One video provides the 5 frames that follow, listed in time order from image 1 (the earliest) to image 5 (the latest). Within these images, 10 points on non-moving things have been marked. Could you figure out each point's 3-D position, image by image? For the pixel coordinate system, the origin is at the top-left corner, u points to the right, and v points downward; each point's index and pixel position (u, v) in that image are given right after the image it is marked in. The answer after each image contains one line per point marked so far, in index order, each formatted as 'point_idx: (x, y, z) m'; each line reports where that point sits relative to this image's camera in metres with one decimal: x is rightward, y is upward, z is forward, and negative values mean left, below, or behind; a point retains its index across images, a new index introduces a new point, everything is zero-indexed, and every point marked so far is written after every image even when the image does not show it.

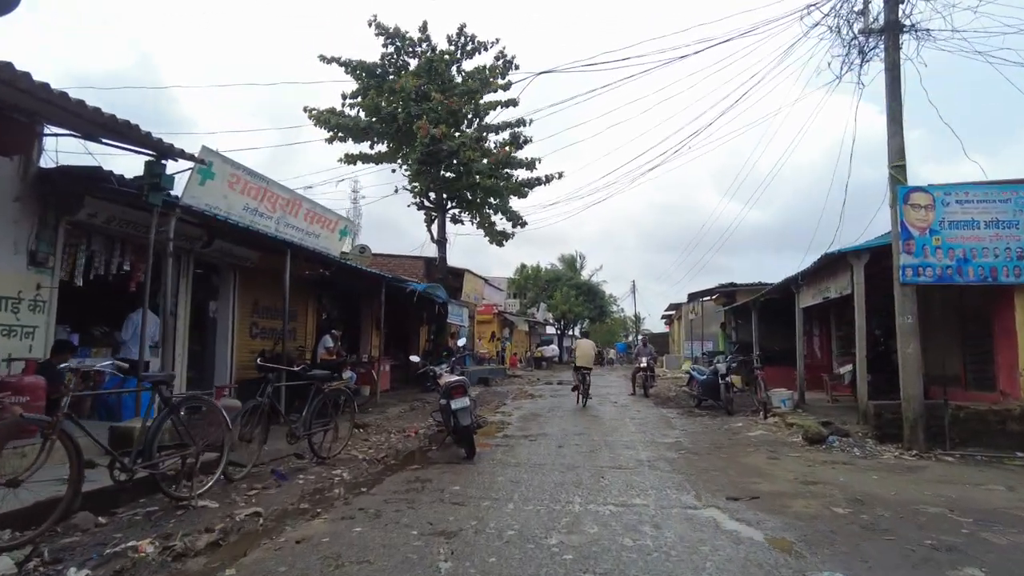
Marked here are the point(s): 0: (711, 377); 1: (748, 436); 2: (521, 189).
0: (+4.1, -1.9, +14.2) m
1: (+3.5, -2.2, +10.1) m
2: (+0.2, +2.7, +18.7) m
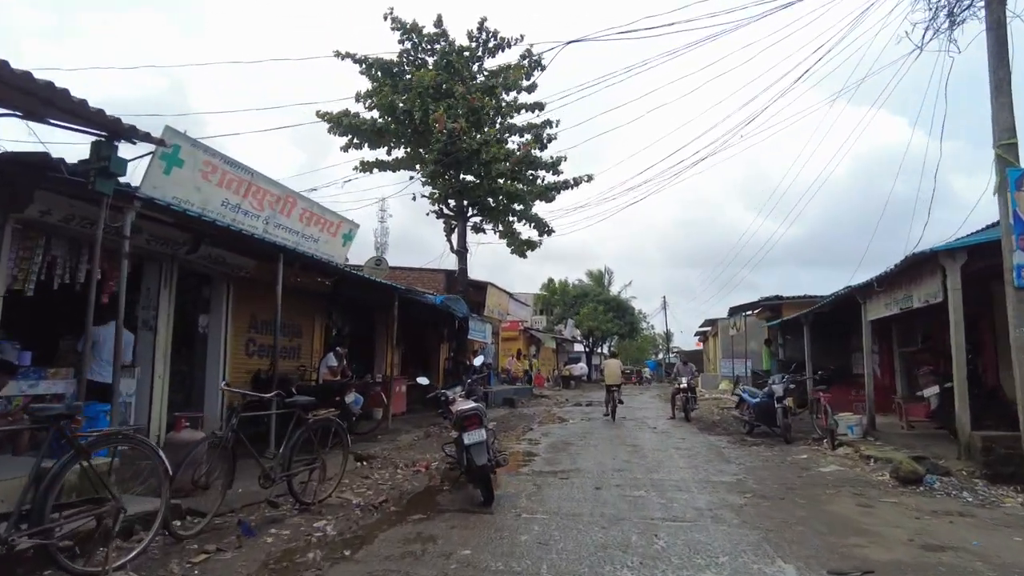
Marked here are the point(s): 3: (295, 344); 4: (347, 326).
0: (+4.6, -2.1, +12.5) m
1: (+3.9, -2.3, +8.5) m
2: (+0.8, +2.4, +17.3) m
3: (-4.0, -1.0, +12.7) m
4: (-3.6, -0.8, +14.8) m
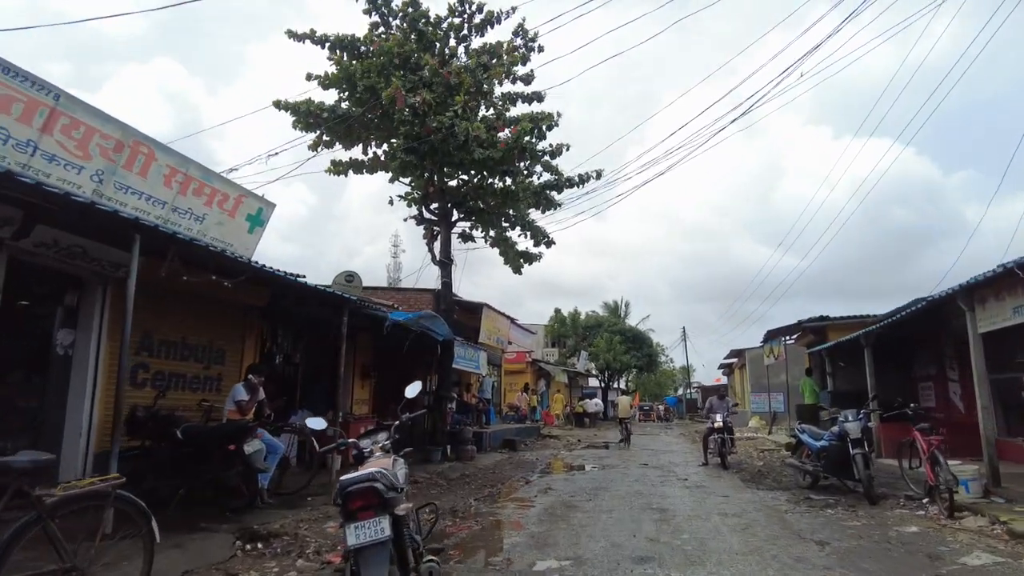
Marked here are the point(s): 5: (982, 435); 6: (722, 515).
0: (+4.4, -2.1, +9.3) m
1: (+3.5, -2.2, +5.3) m
2: (+0.7, +2.0, +14.4) m
3: (-4.3, -1.2, +9.7) m
4: (-3.8, -1.1, +11.9) m
5: (+5.9, -1.8, +8.6) m
6: (+2.5, -2.6, +7.9) m
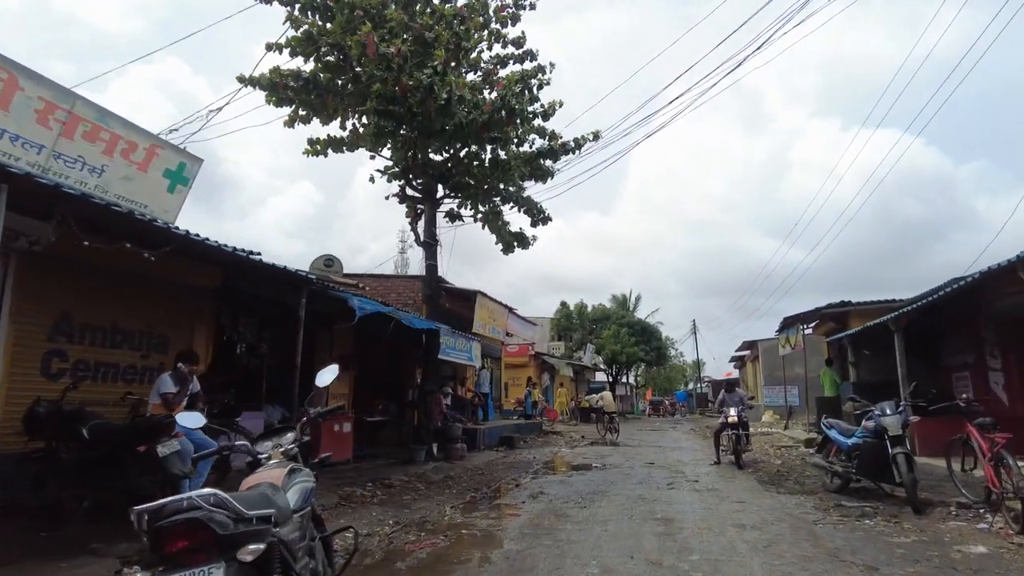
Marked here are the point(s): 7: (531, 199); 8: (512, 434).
0: (+4.2, -1.8, +8.0) m
1: (+3.3, -1.9, +4.0) m
2: (+0.5, +2.4, +13.1) m
3: (-4.5, -0.9, +8.5) m
4: (-4.0, -0.8, +10.7) m
5: (+5.6, -1.5, +7.2) m
6: (+2.2, -2.3, +6.6) m
7: (+0.4, +1.8, +13.9) m
8: (0.0, -3.9, +18.3) m
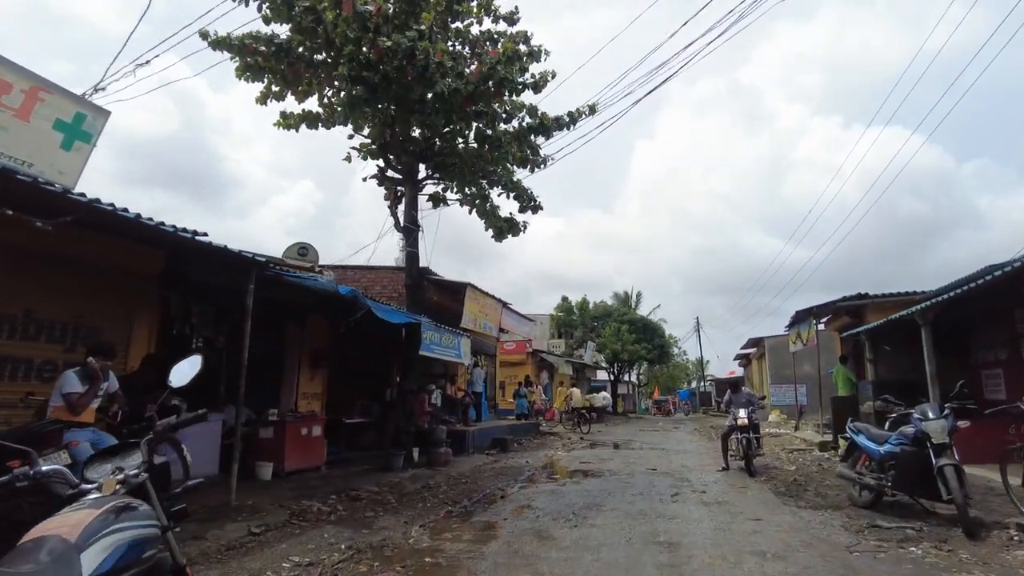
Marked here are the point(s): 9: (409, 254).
0: (+4.0, -1.6, +6.8) m
1: (+3.0, -1.7, +2.8) m
2: (+0.3, +2.6, +12.0) m
3: (-4.7, -0.7, +7.4) m
4: (-4.2, -0.6, +9.6) m
5: (+5.4, -1.3, +6.0) m
6: (+2.0, -2.2, +5.5) m
7: (+0.2, +2.0, +12.7) m
8: (-0.2, -3.7, +17.2) m
9: (-1.9, +0.6, +12.6) m
